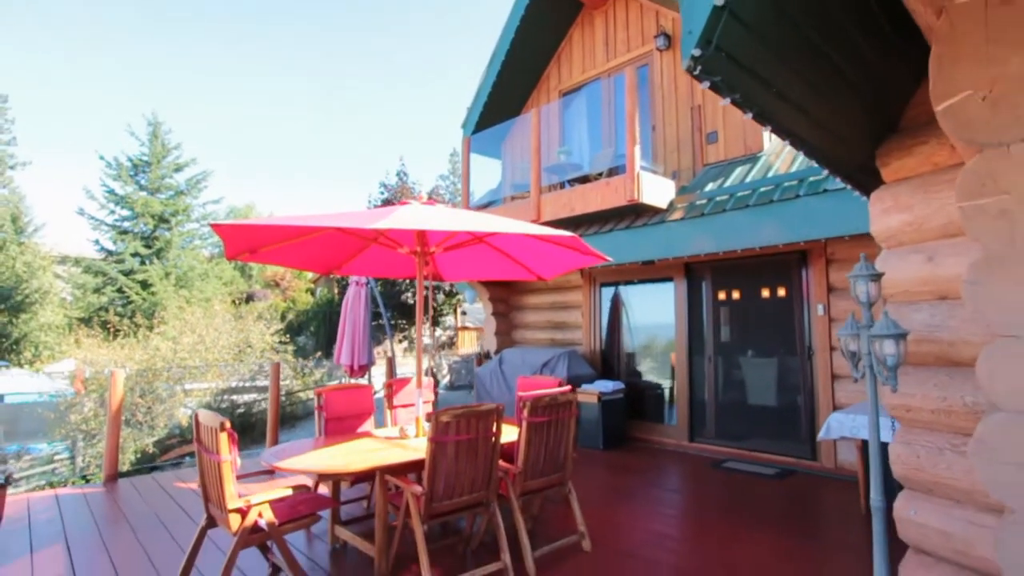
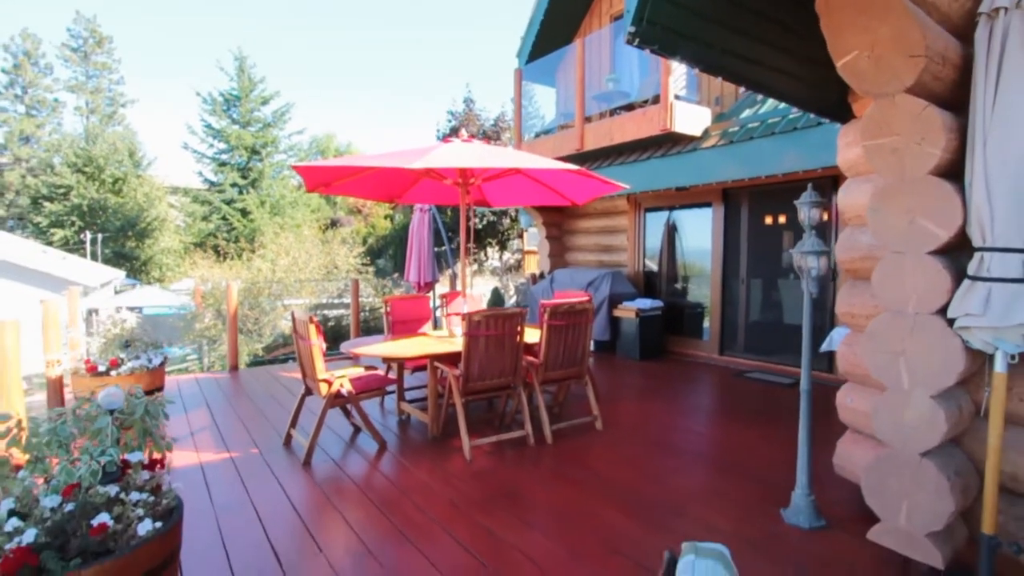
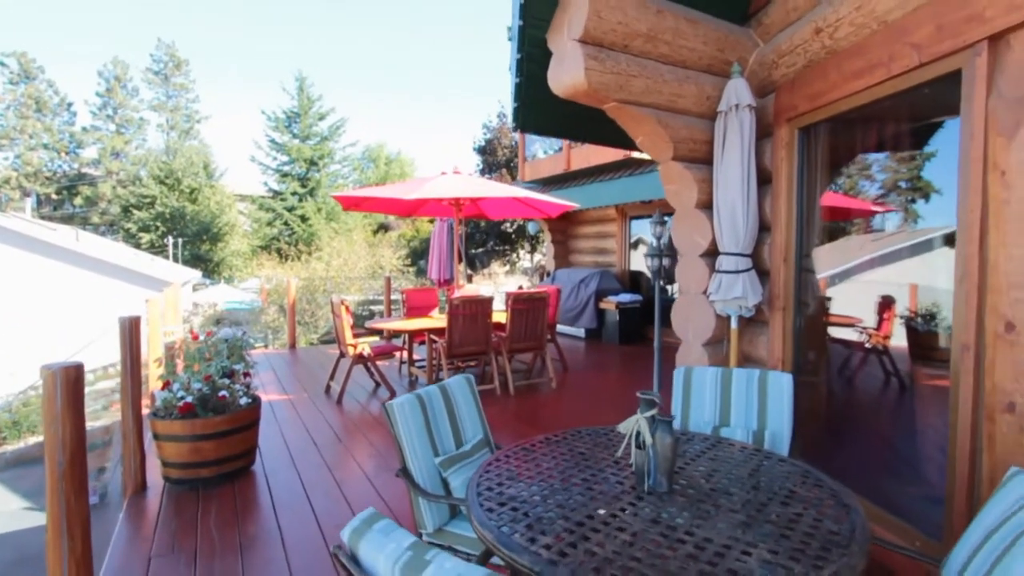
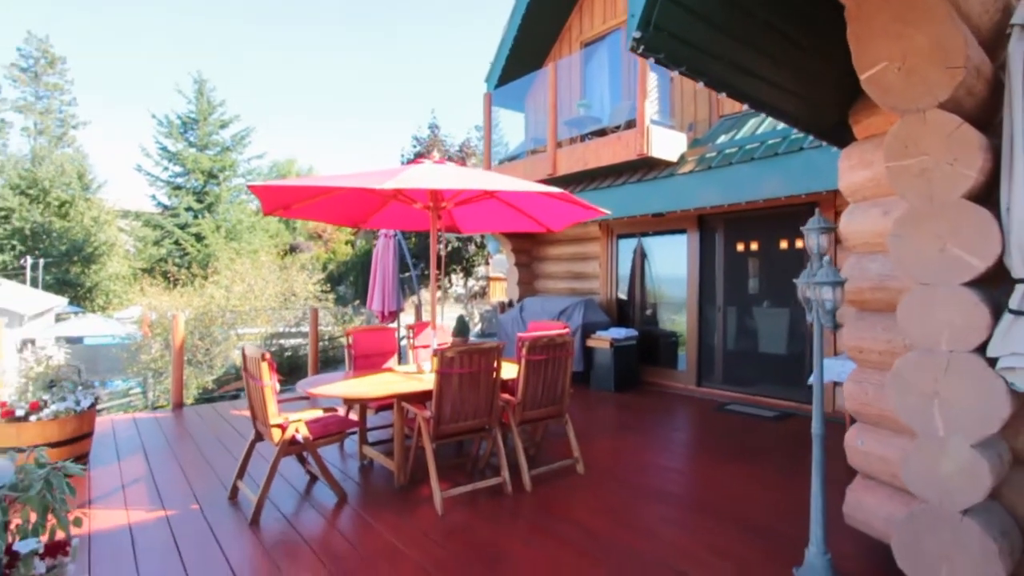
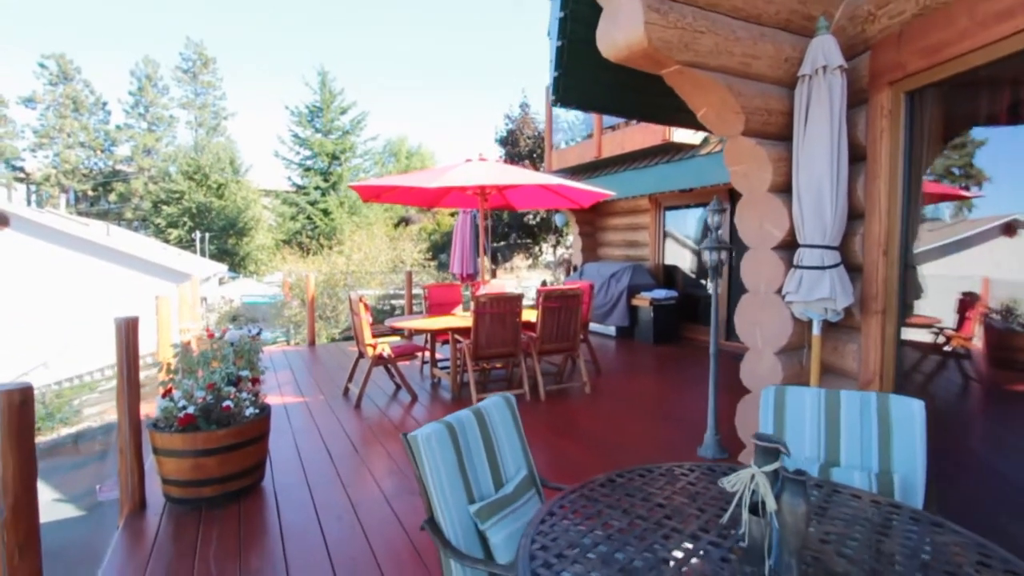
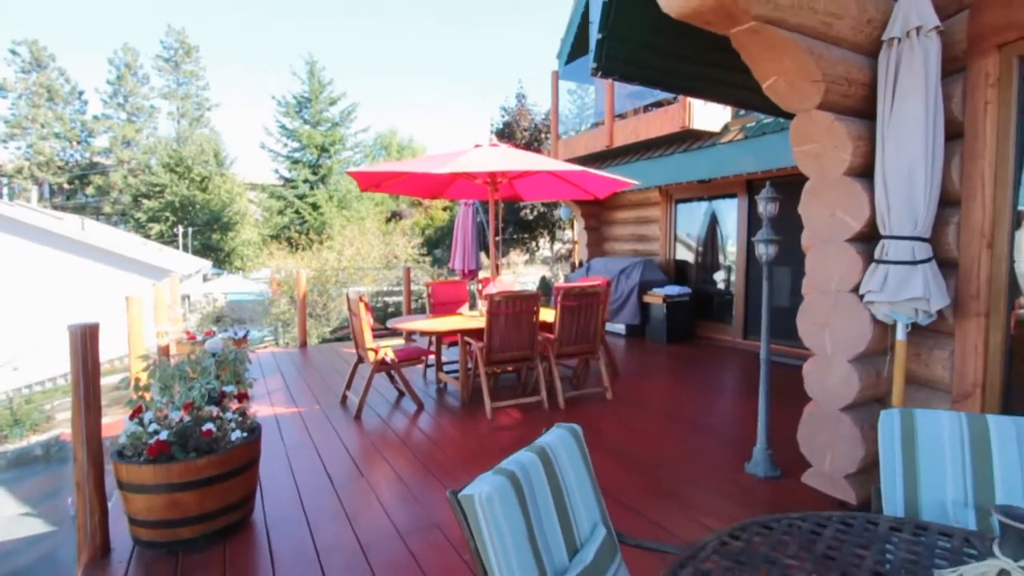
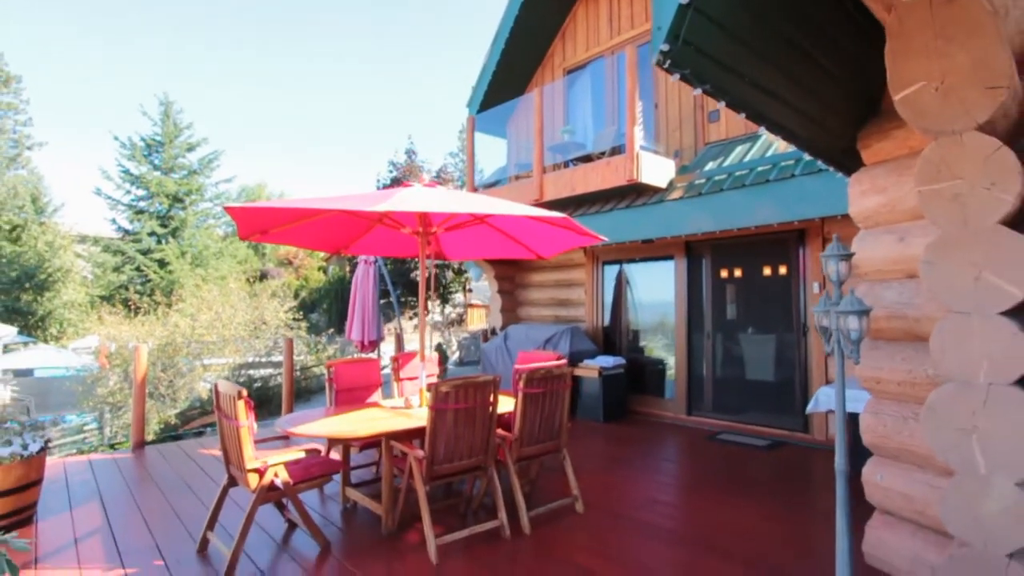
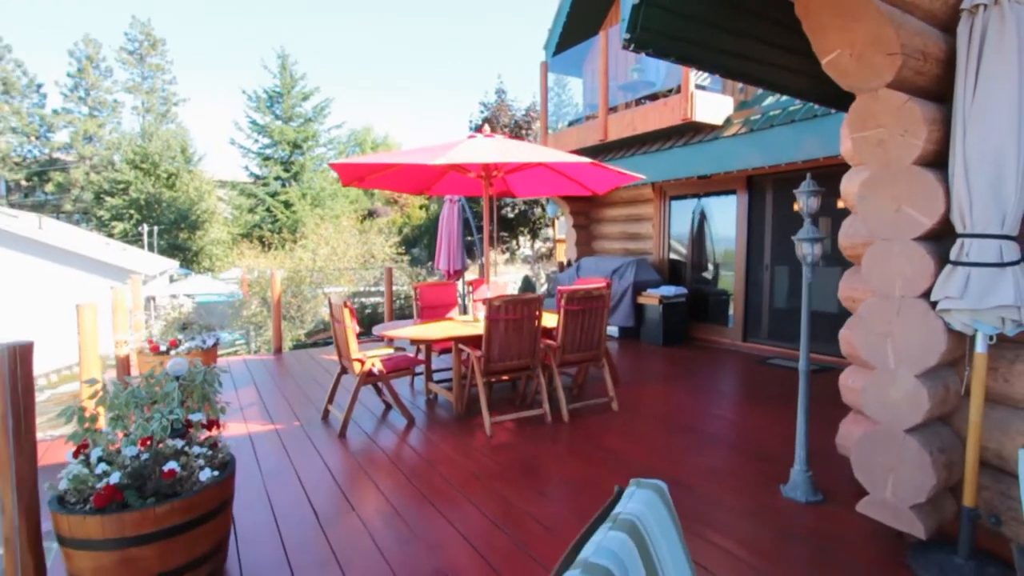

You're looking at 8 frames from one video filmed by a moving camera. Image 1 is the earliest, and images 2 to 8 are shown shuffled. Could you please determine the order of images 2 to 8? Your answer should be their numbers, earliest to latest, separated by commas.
7, 4, 2, 8, 6, 5, 3
